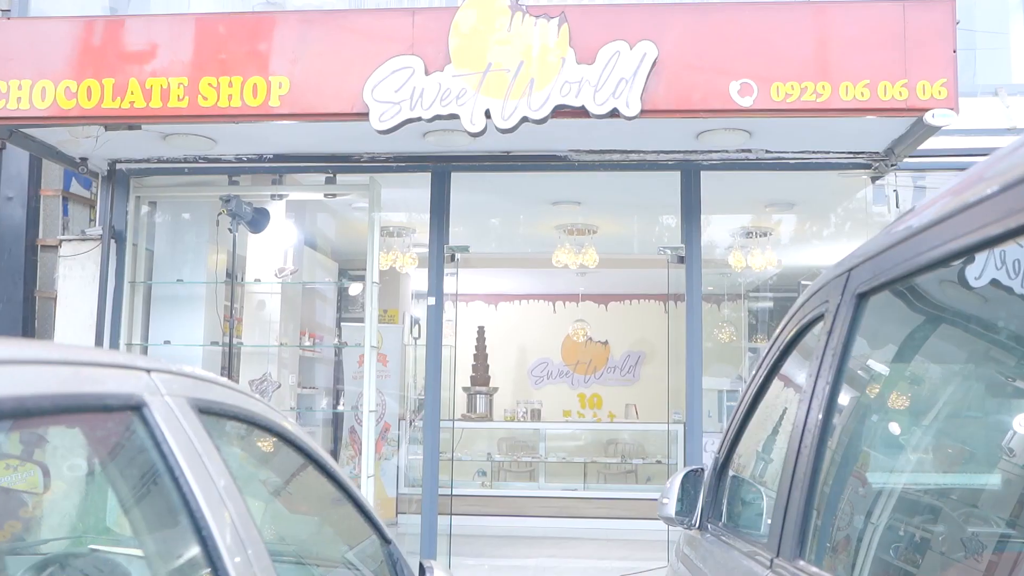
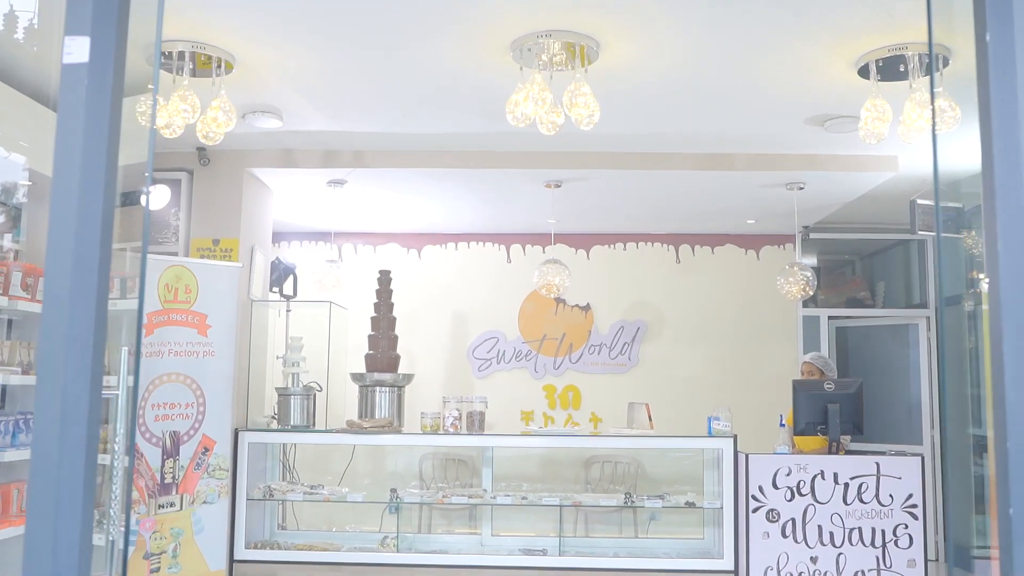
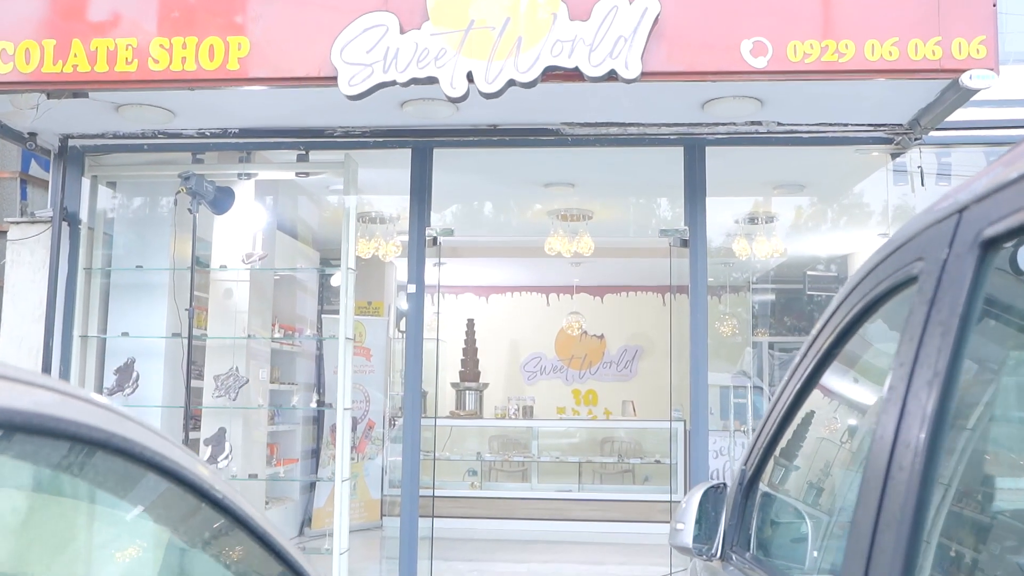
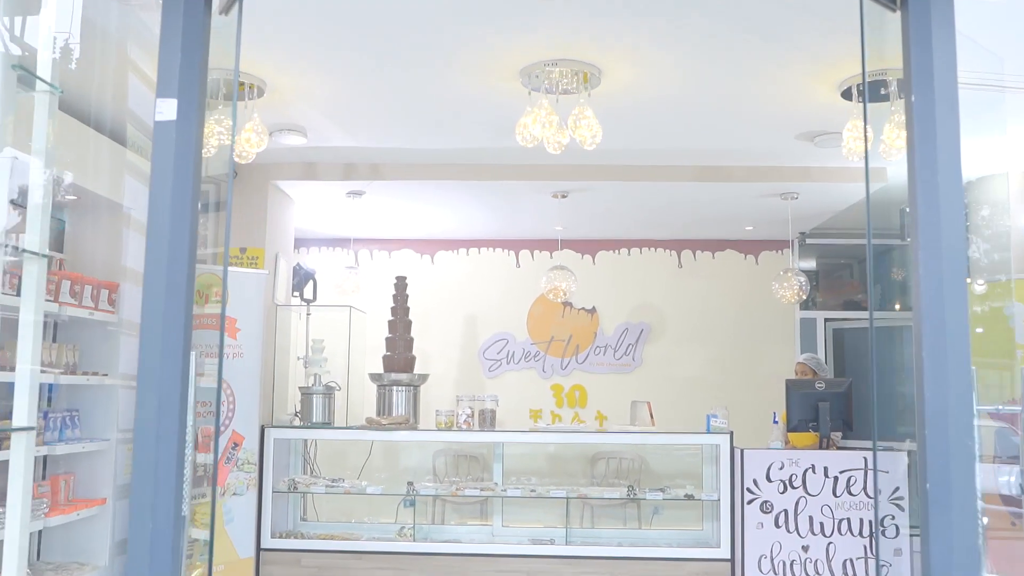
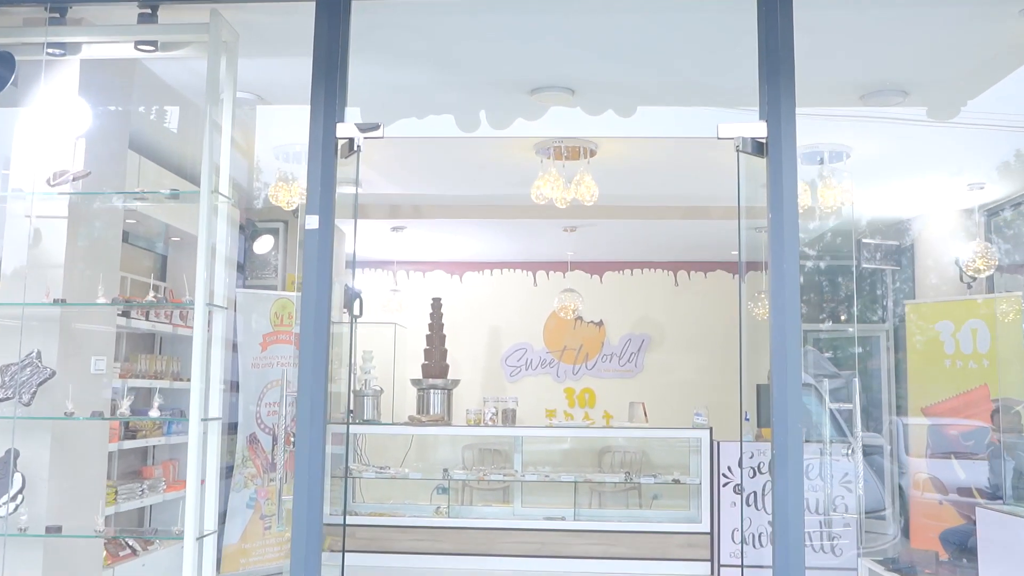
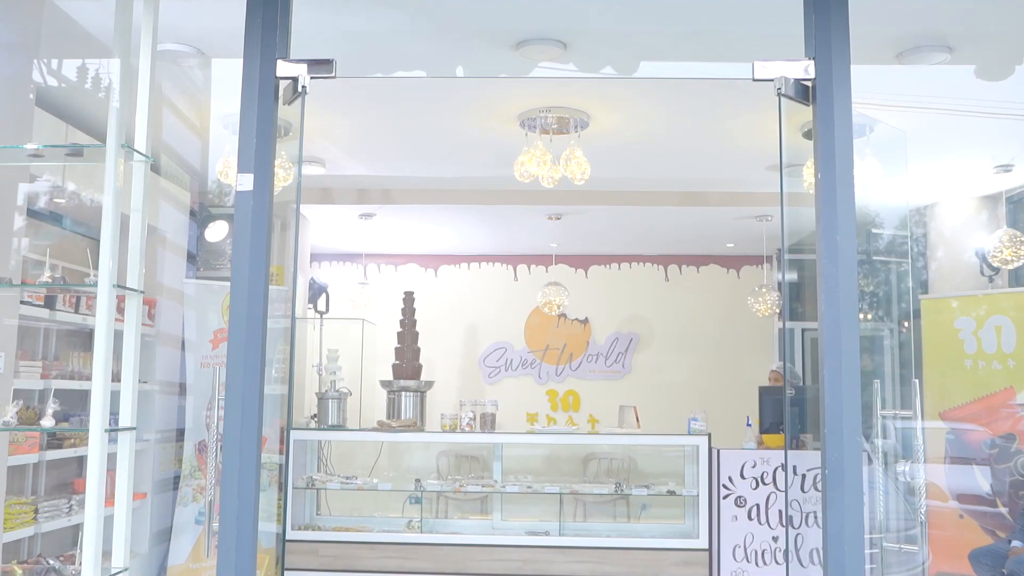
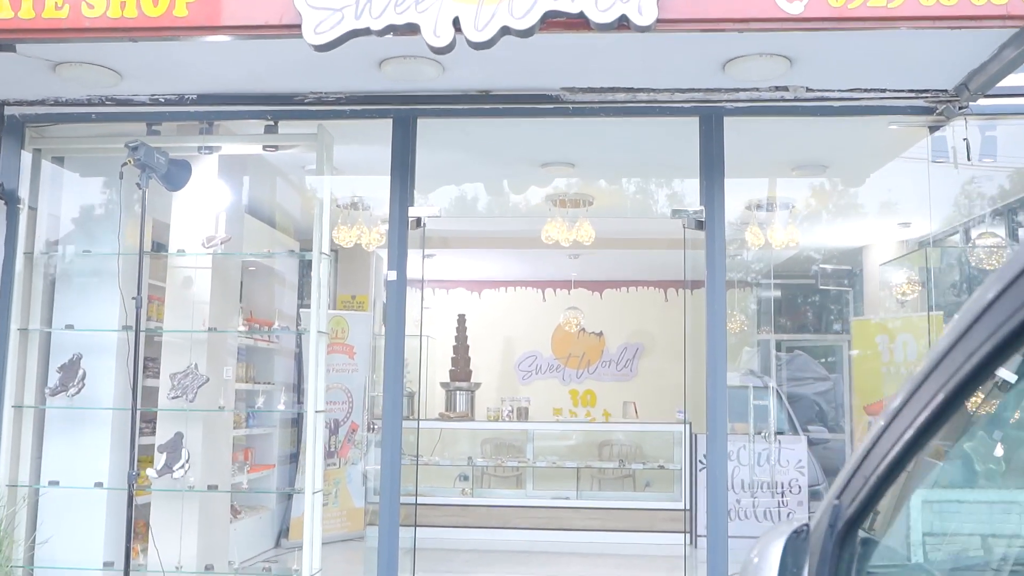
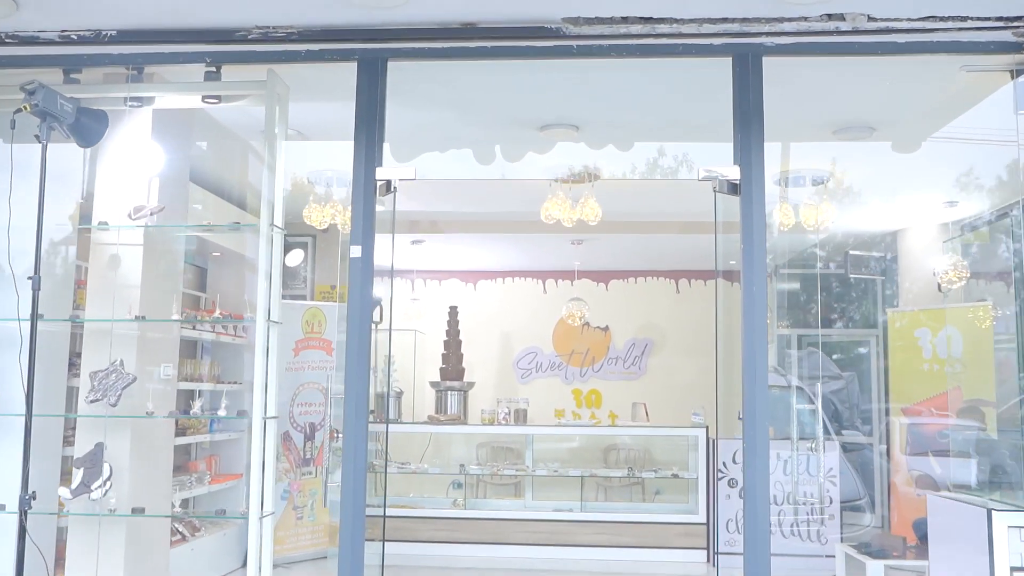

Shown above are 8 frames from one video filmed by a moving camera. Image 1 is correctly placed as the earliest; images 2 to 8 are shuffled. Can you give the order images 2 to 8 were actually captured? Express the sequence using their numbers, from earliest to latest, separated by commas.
3, 7, 8, 5, 6, 4, 2
